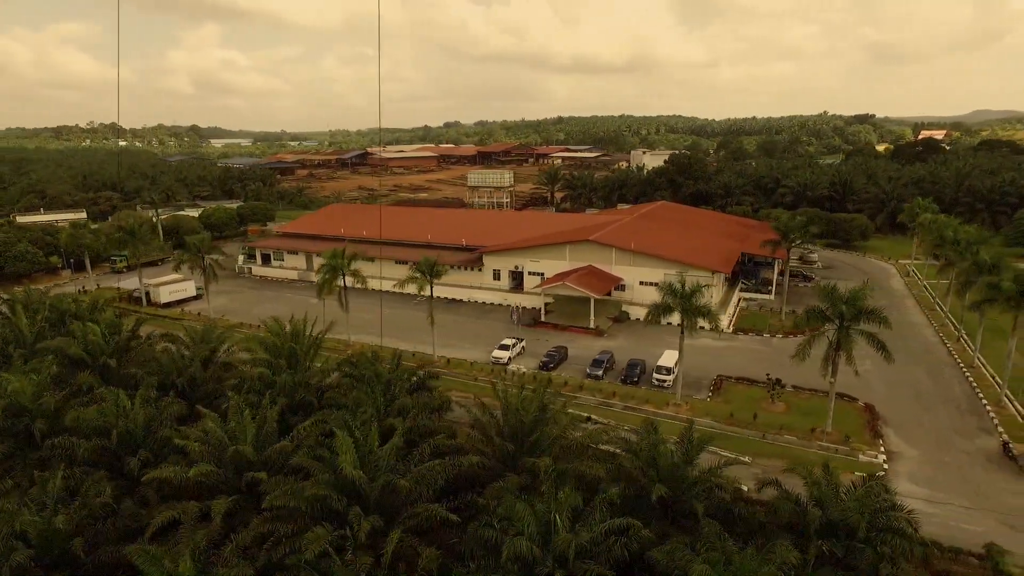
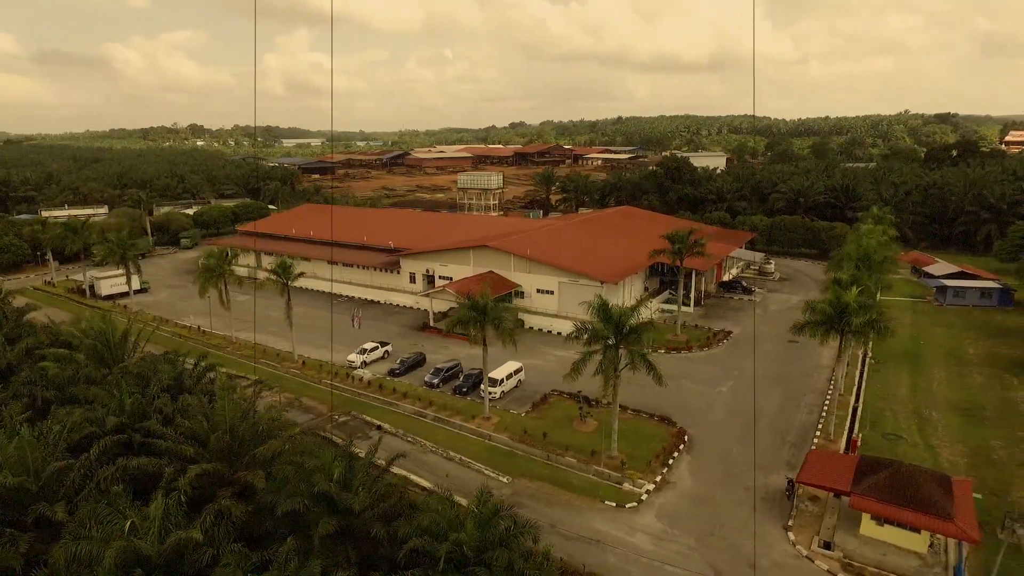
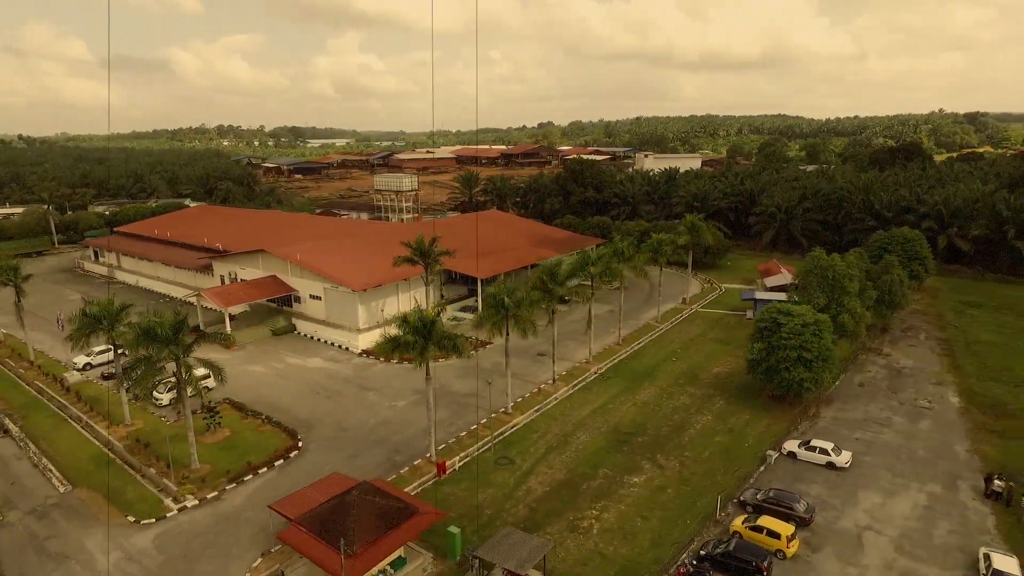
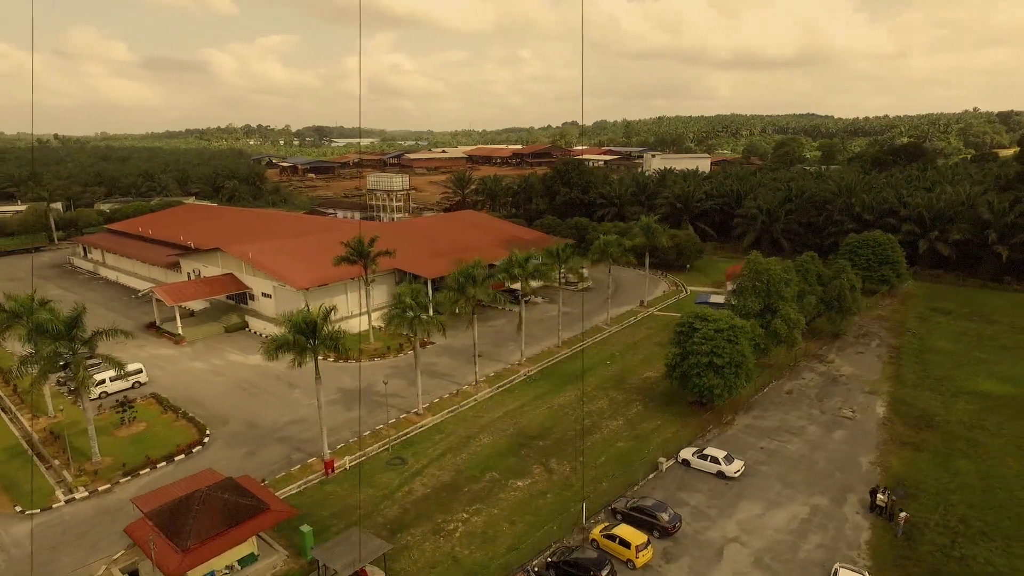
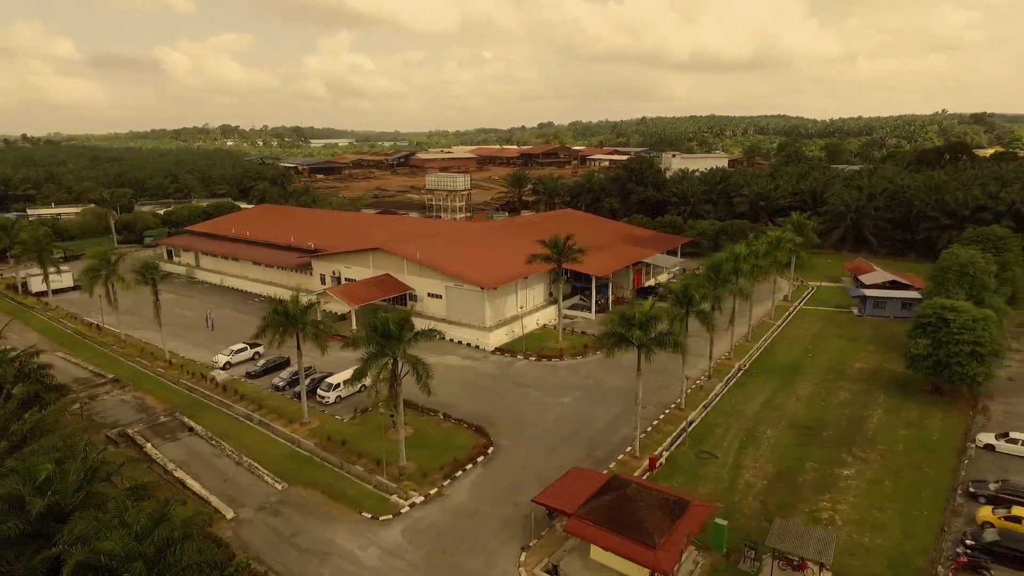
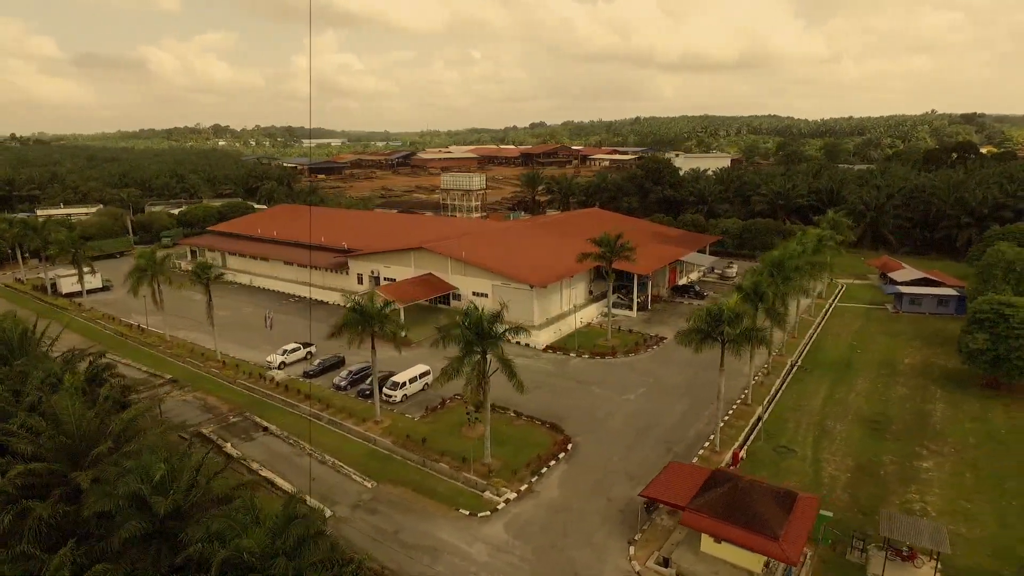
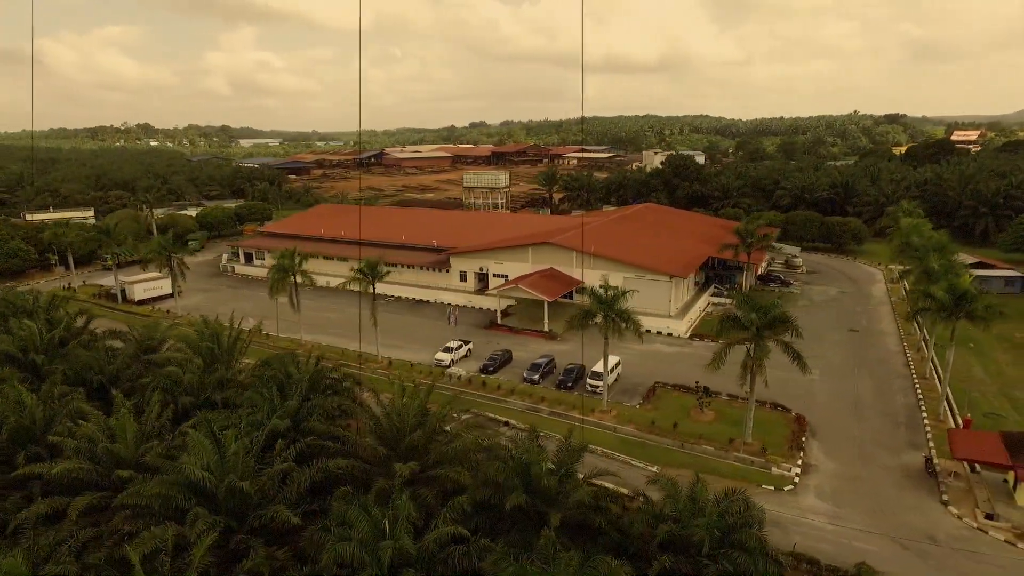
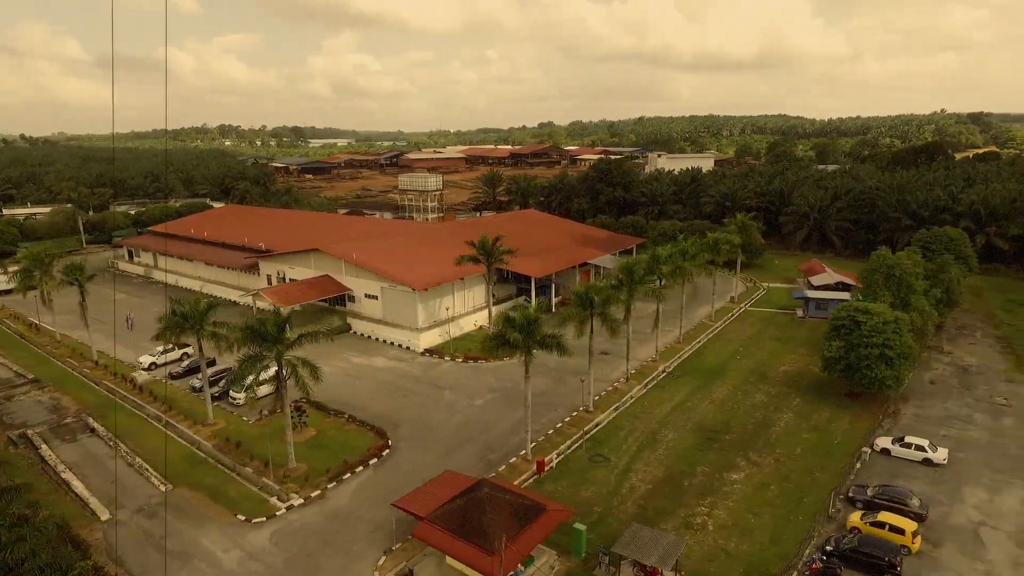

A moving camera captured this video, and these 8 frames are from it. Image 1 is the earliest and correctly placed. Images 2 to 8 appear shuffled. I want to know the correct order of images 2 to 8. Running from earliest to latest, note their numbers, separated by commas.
7, 2, 6, 5, 8, 3, 4
